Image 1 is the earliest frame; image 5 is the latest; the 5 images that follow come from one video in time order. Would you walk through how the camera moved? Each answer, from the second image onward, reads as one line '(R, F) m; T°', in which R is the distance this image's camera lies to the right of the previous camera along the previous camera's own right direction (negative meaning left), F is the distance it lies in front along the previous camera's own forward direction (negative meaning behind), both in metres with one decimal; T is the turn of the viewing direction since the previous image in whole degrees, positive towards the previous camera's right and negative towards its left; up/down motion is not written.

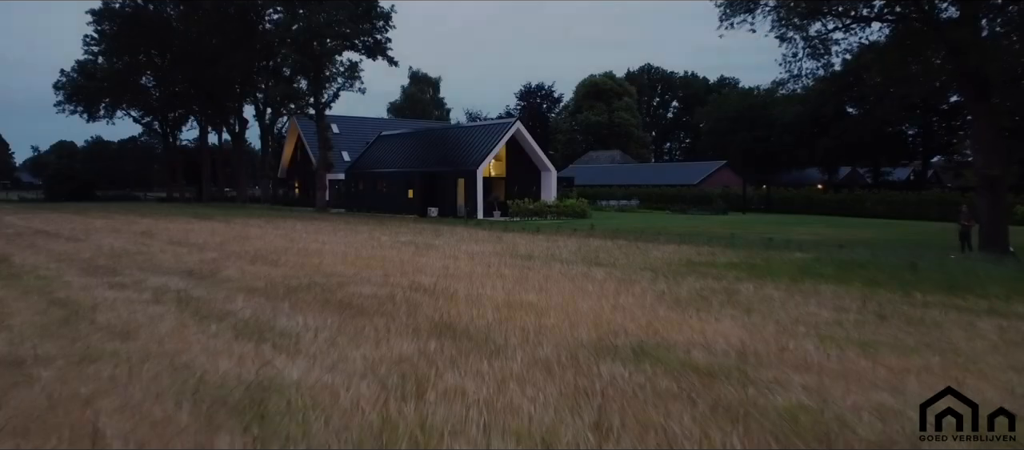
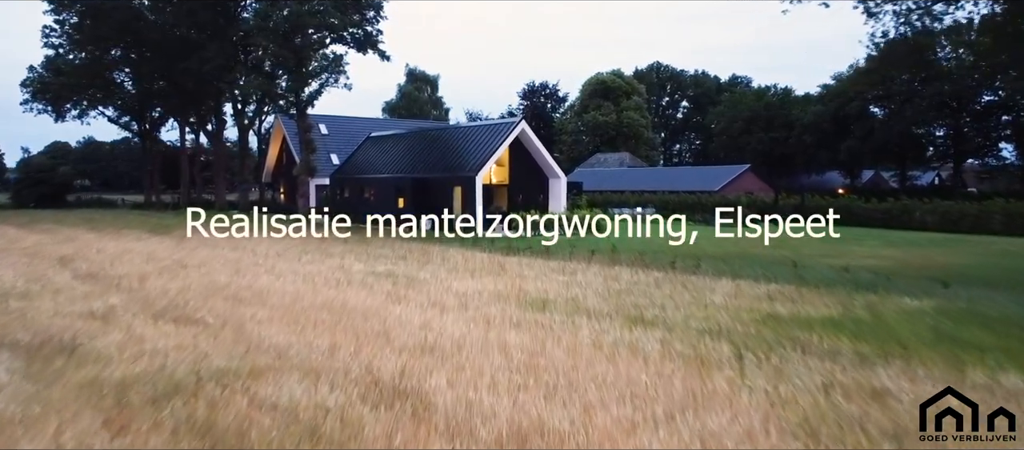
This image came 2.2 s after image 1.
(-0.1, +3.7) m; 0°
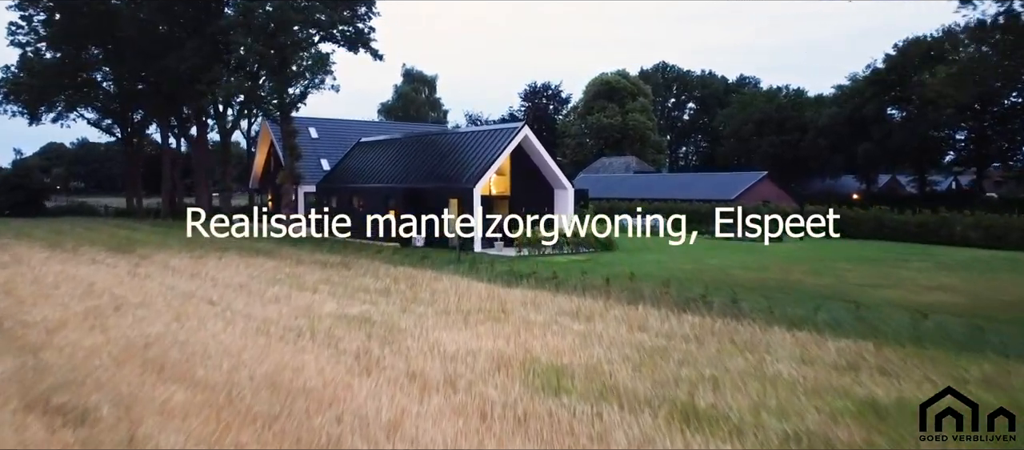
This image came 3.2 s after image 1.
(0.0, +2.5) m; 0°
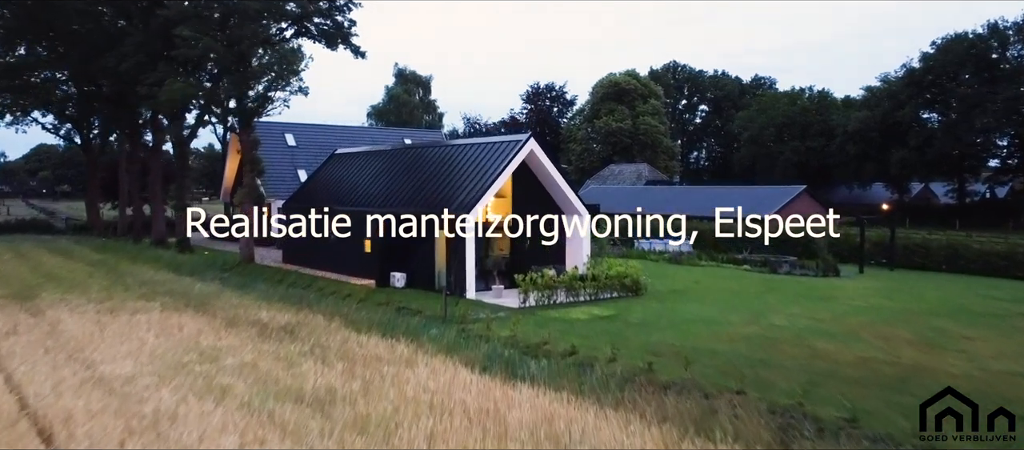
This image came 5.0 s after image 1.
(0.0, +4.6) m; 0°
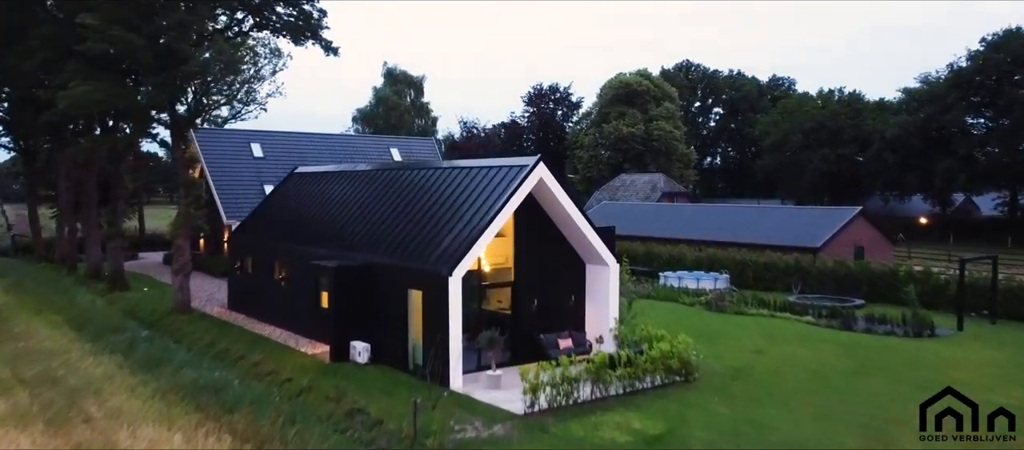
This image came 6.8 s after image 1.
(0.0, +5.1) m; 0°
